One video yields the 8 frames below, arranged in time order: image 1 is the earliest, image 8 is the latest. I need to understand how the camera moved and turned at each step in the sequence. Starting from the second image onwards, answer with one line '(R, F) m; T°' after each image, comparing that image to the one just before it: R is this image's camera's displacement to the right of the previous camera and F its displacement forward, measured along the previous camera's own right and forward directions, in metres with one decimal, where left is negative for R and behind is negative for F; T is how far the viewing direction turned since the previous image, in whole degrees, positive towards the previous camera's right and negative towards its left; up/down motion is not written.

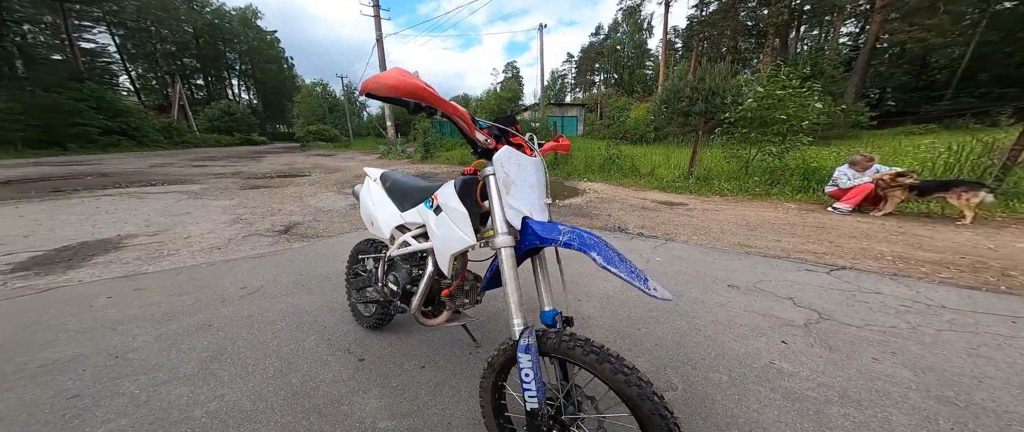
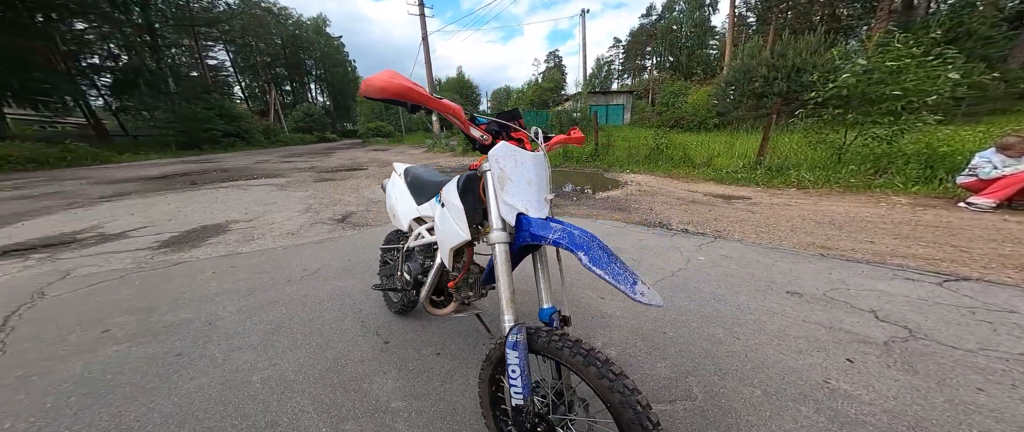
(+0.2, 0.0) m; -8°
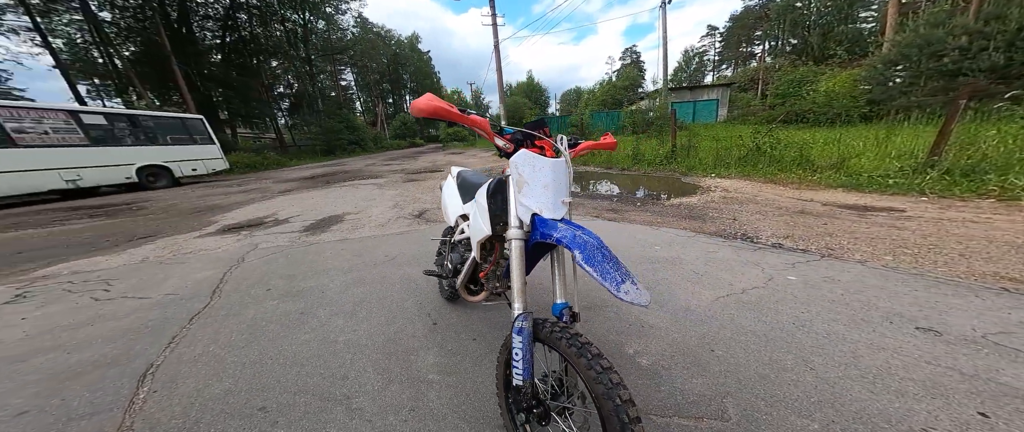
(+0.2, -0.1) m; -13°
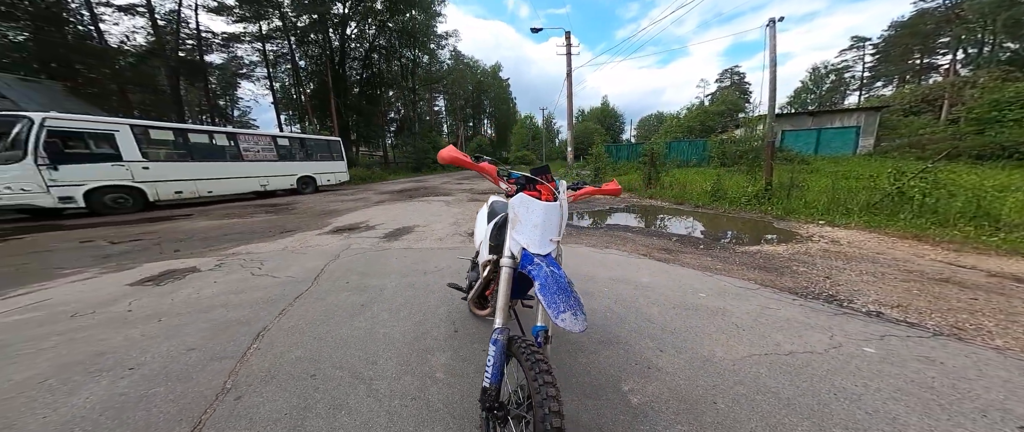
(+0.3, -0.2) m; -13°
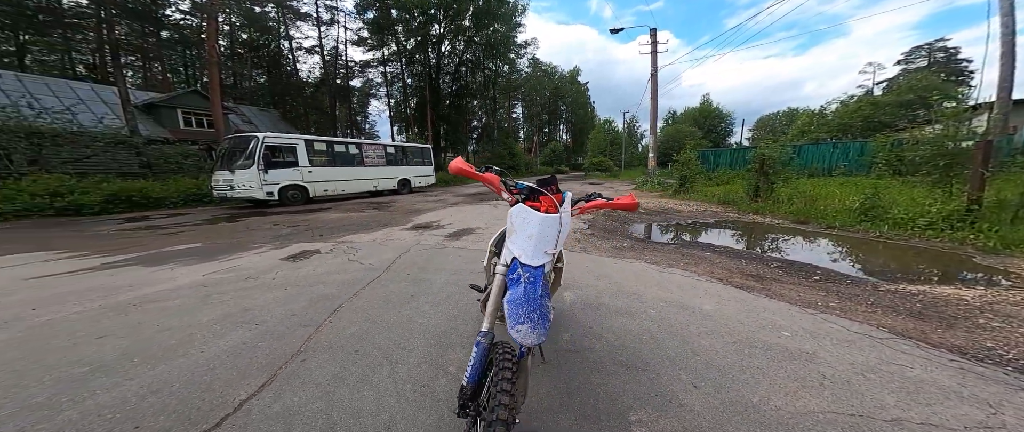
(+0.4, 0.0) m; -15°
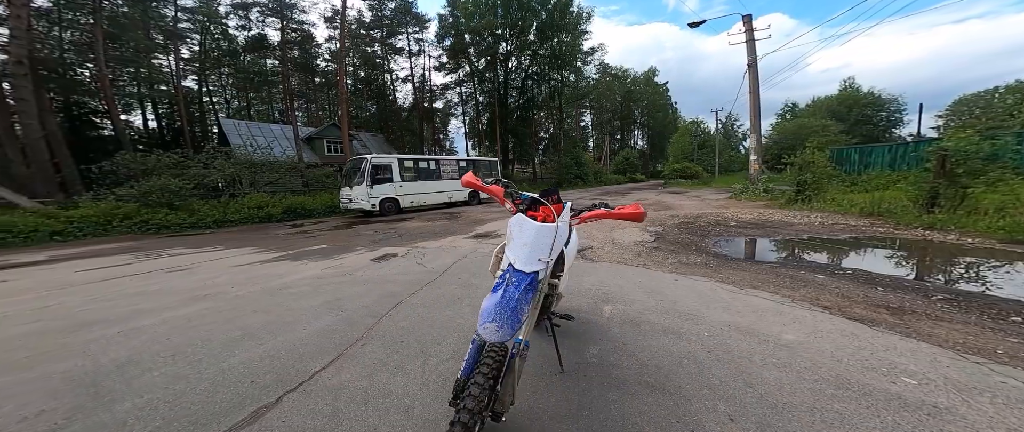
(+0.4, 0.0) m; -15°
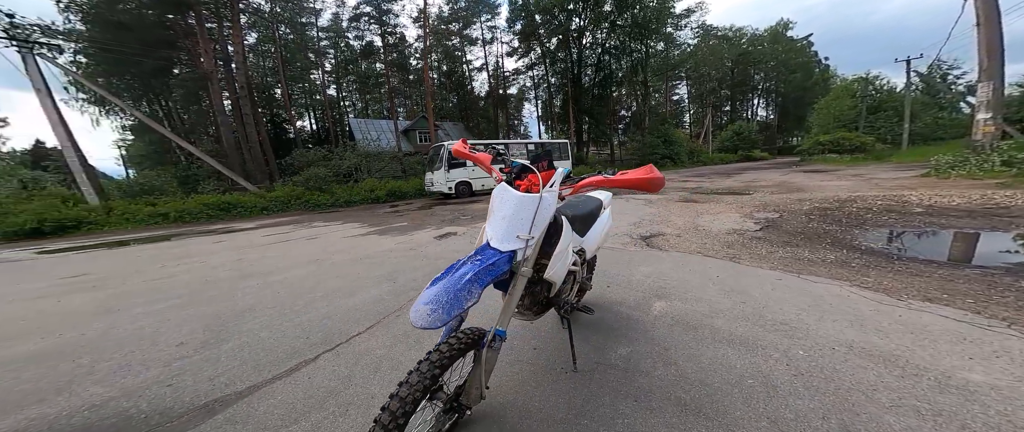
(+0.6, +0.3) m; -19°
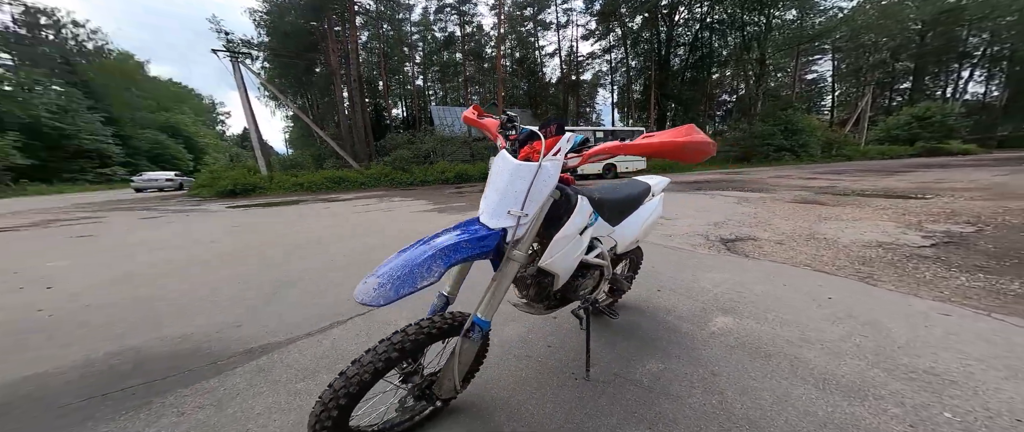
(+0.4, +0.2) m; -16°
